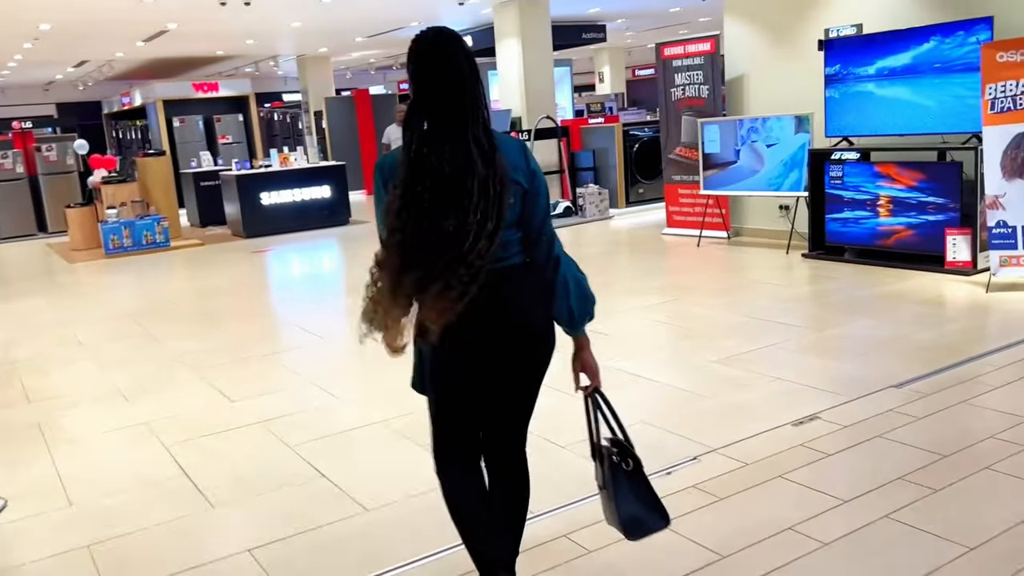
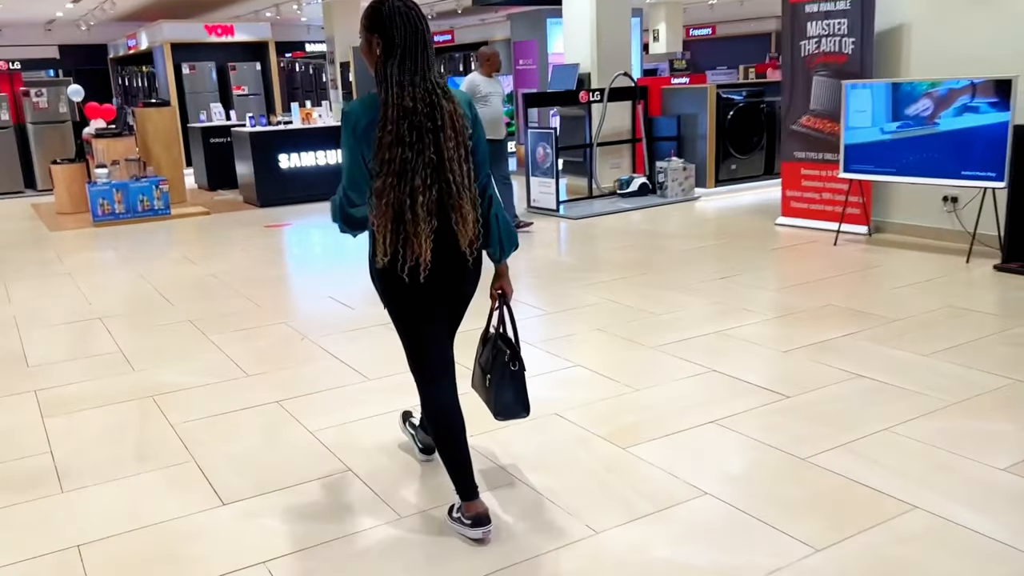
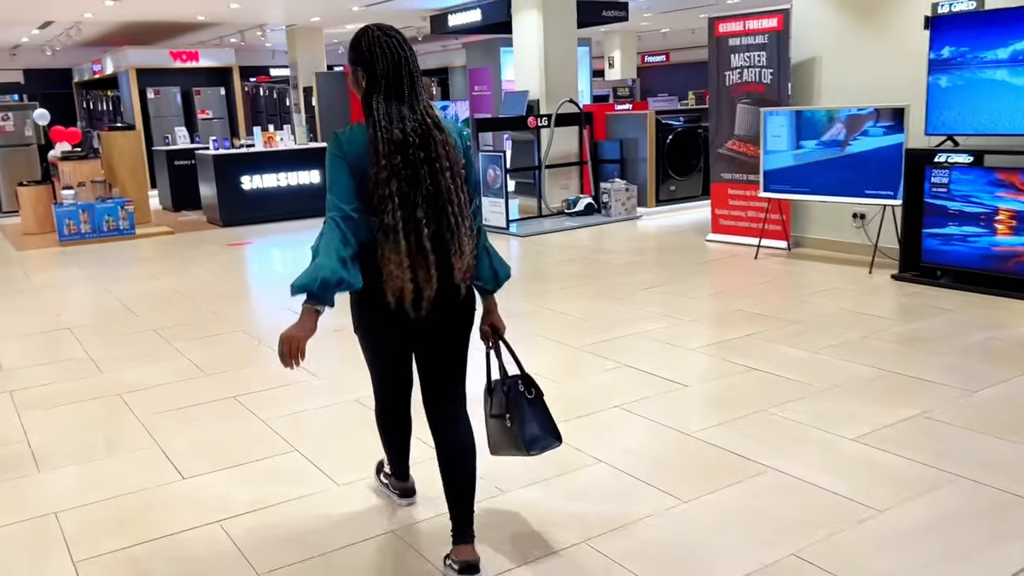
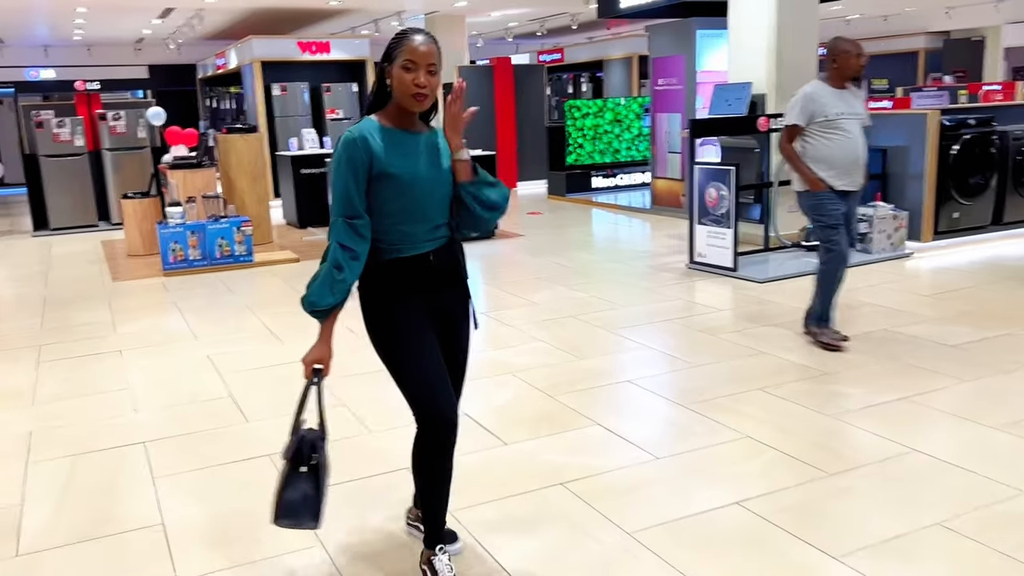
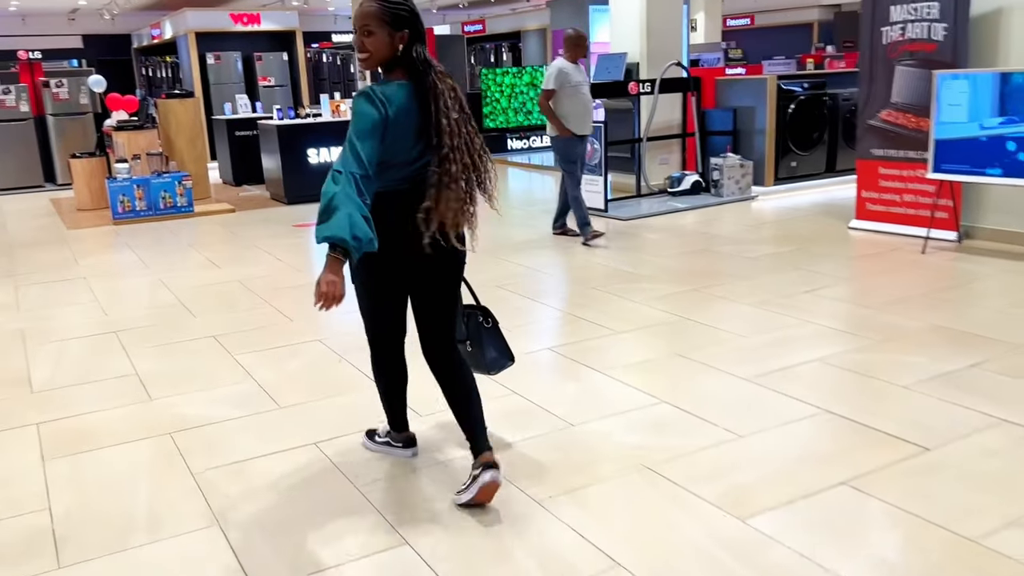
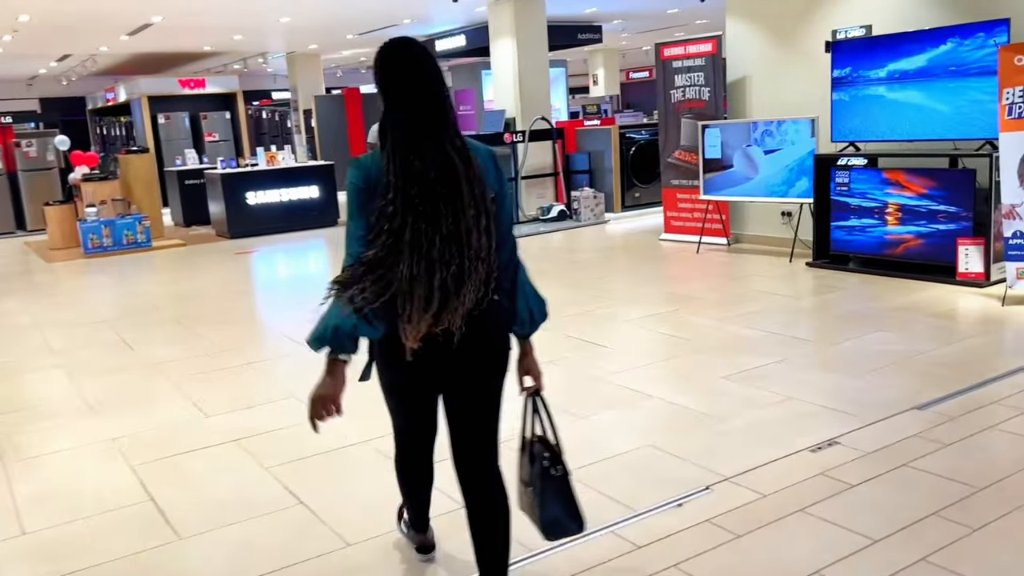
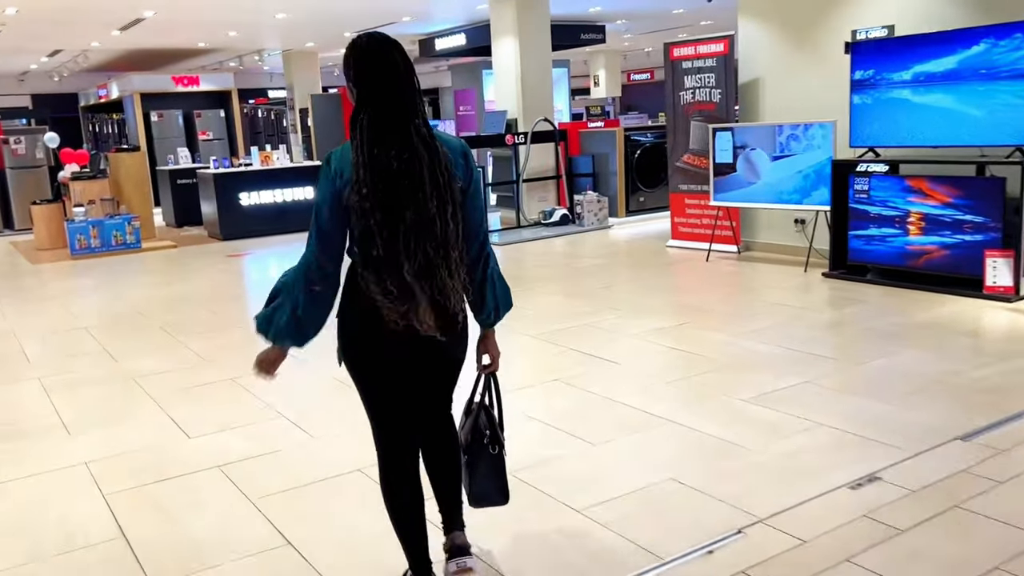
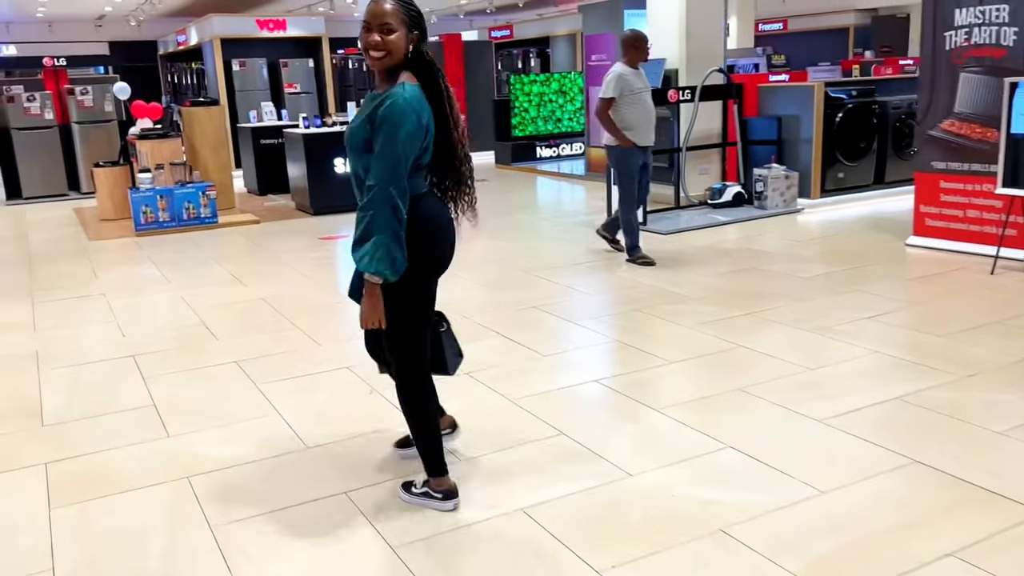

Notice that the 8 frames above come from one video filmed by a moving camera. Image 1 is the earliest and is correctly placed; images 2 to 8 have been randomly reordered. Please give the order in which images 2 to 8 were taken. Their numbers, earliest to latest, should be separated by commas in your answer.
6, 7, 3, 2, 5, 8, 4
